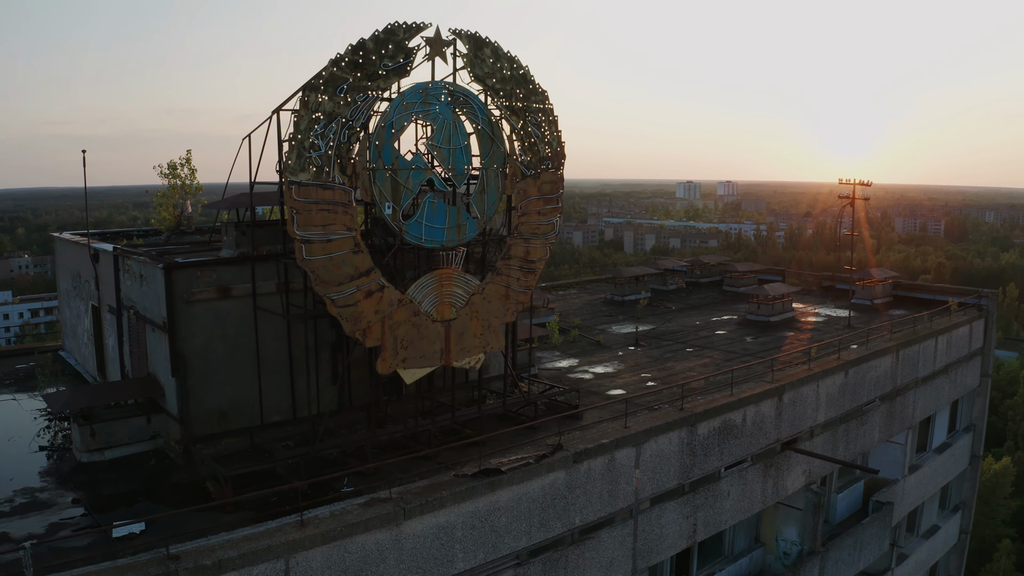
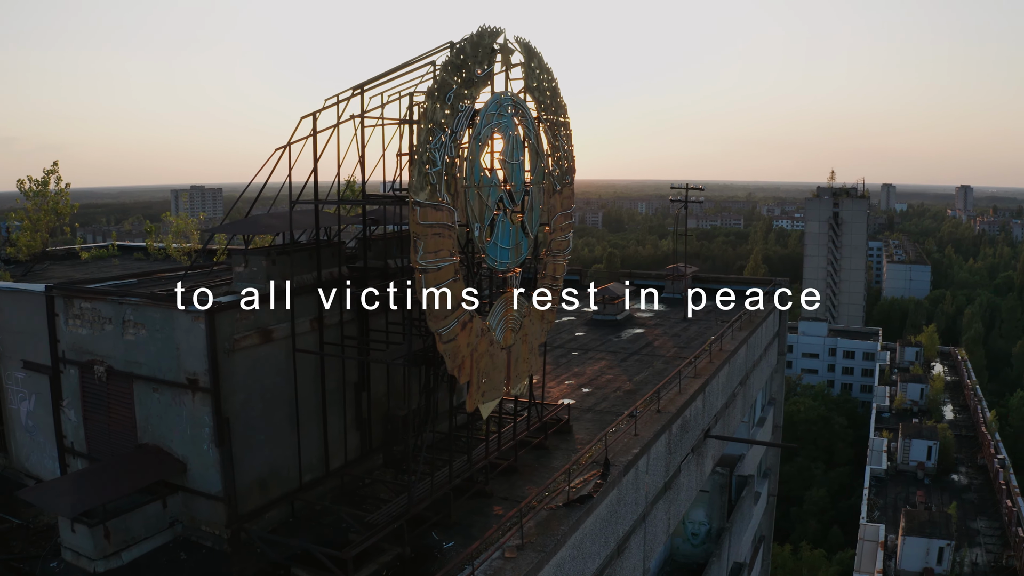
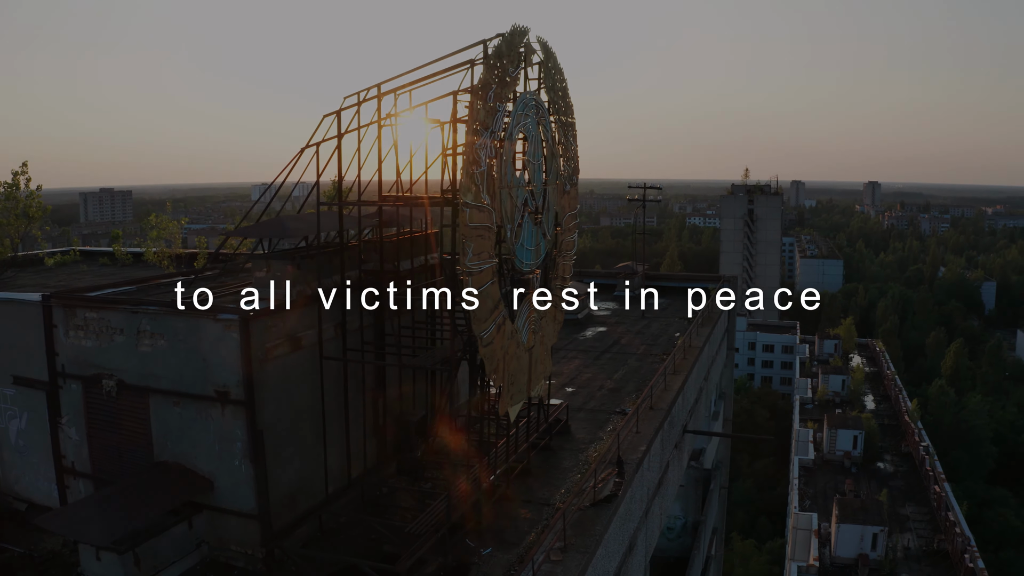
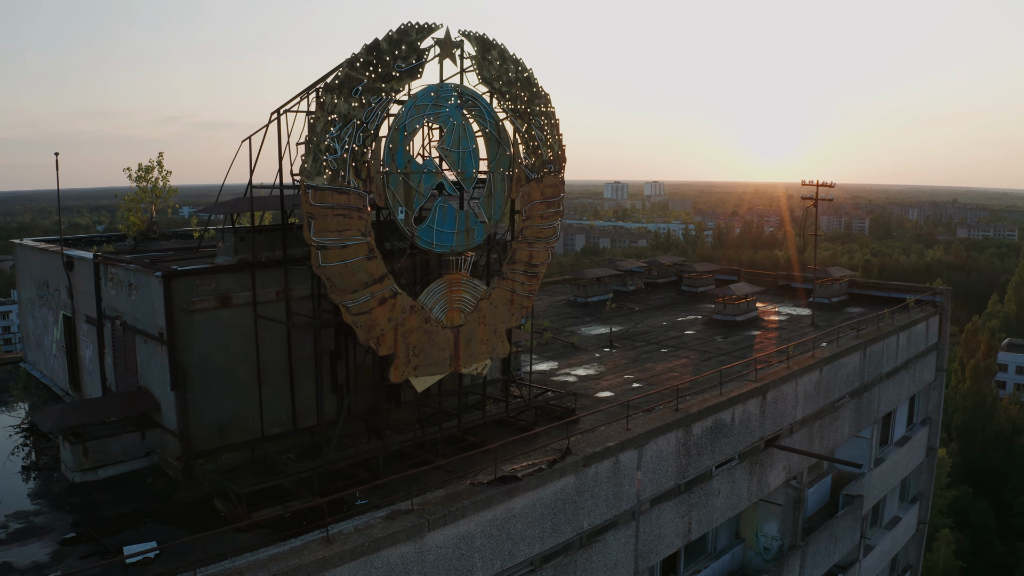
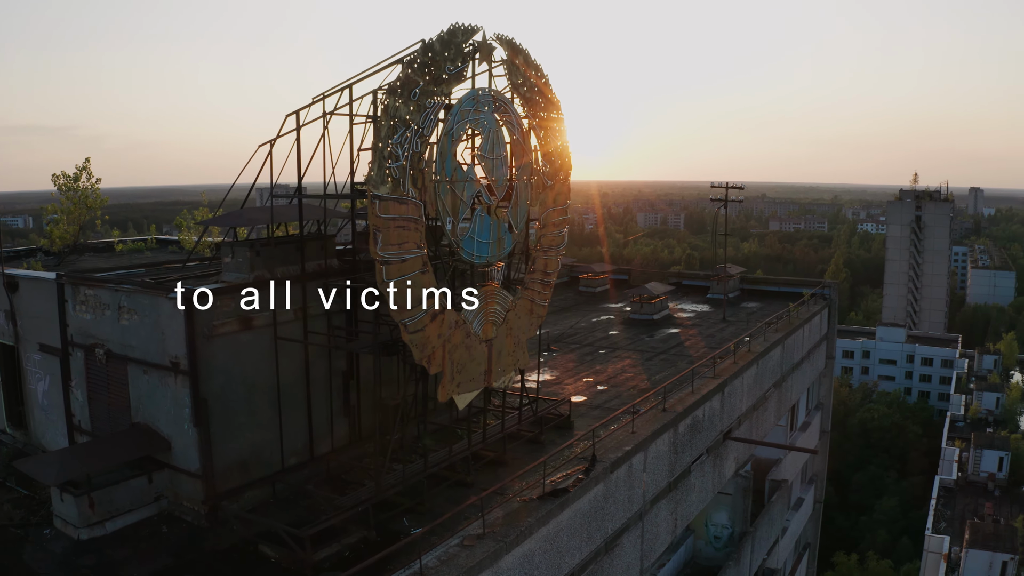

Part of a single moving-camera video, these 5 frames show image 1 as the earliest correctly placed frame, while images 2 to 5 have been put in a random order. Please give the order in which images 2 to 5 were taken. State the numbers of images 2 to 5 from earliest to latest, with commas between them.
4, 5, 2, 3
